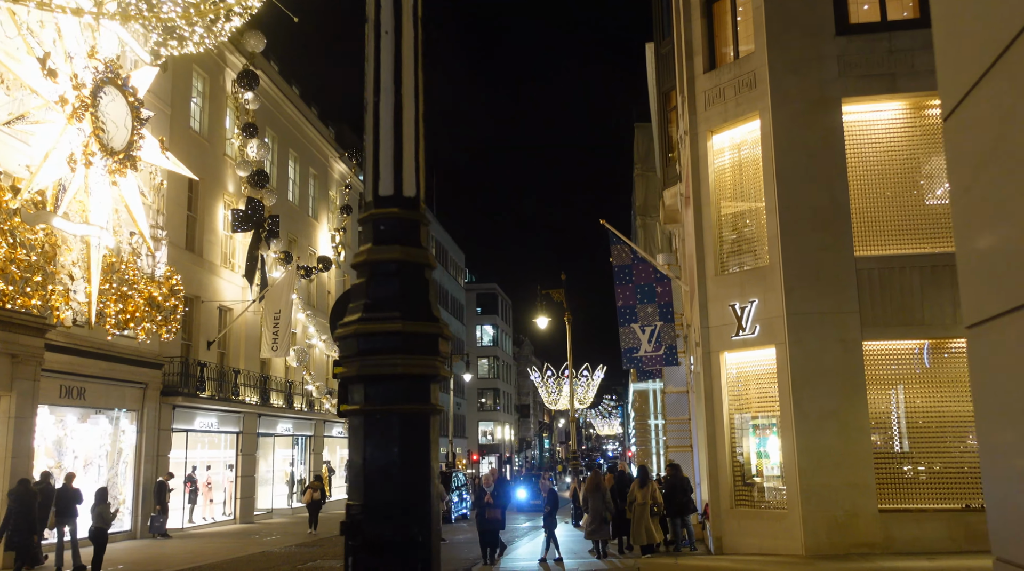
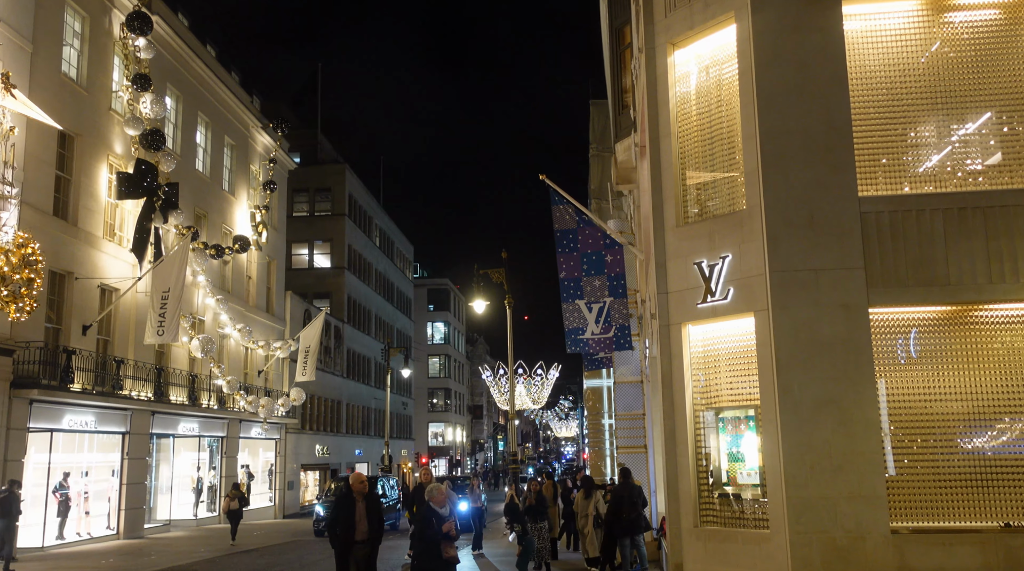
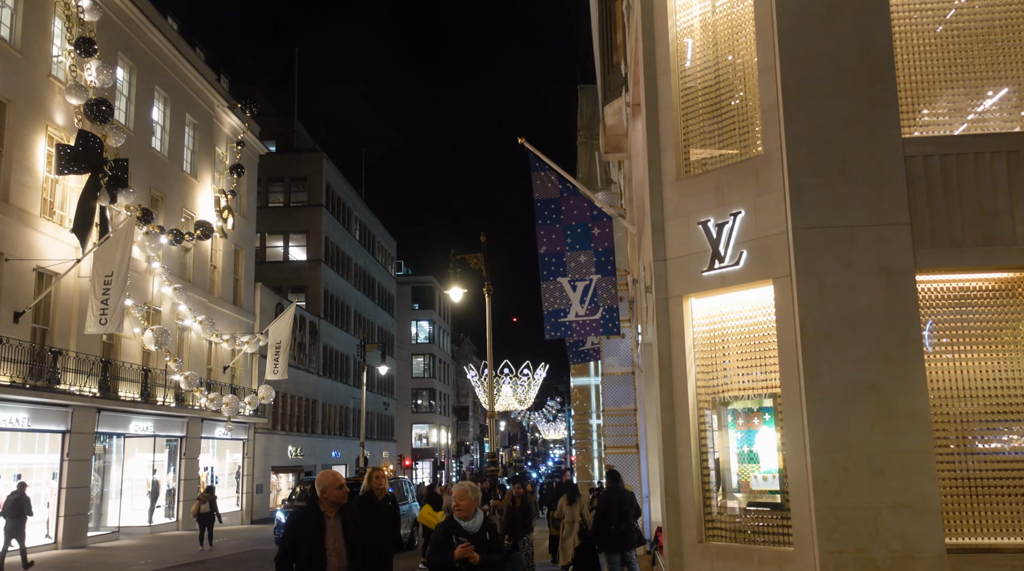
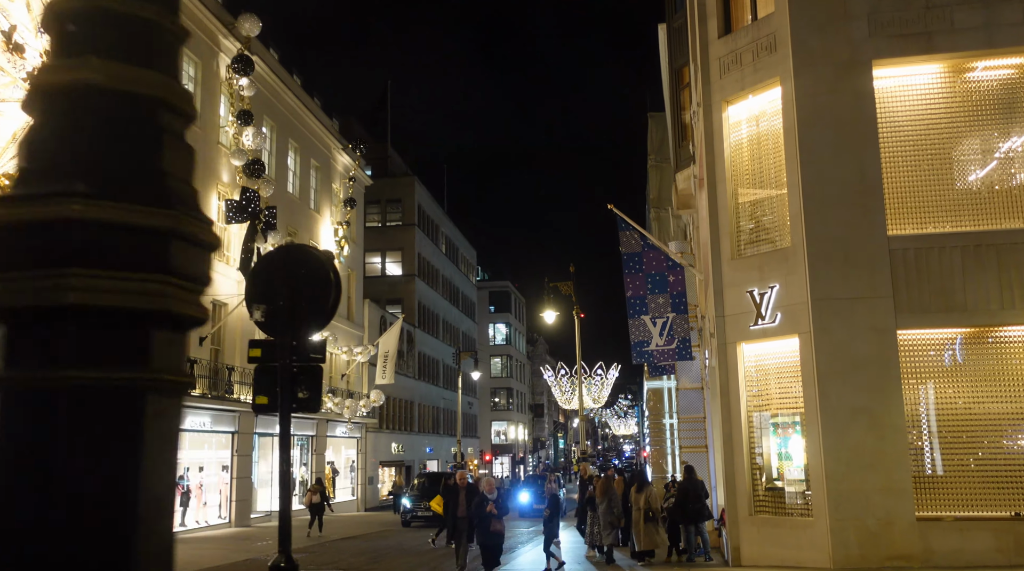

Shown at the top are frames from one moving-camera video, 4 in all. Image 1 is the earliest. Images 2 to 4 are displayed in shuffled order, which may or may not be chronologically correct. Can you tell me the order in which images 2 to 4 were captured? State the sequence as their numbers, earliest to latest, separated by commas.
4, 2, 3
